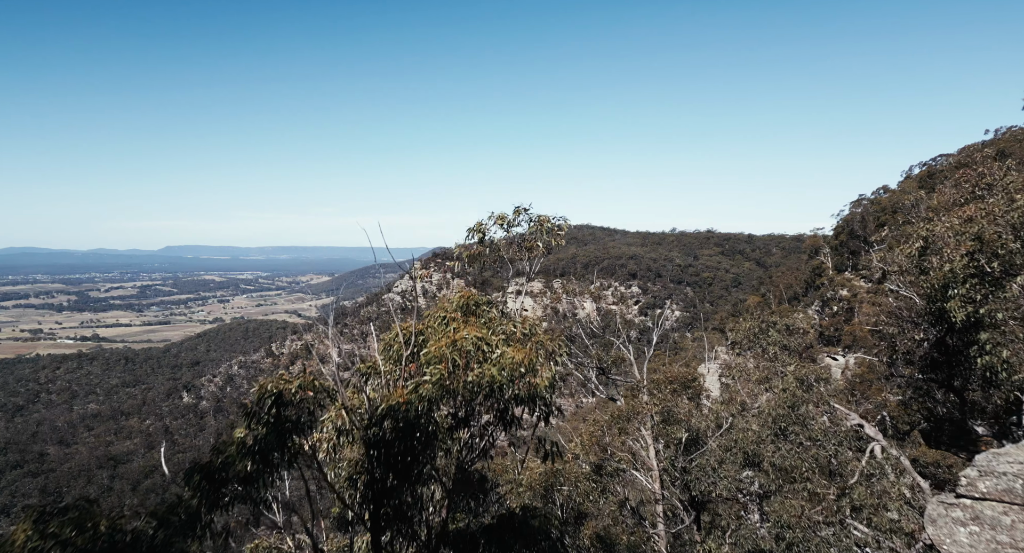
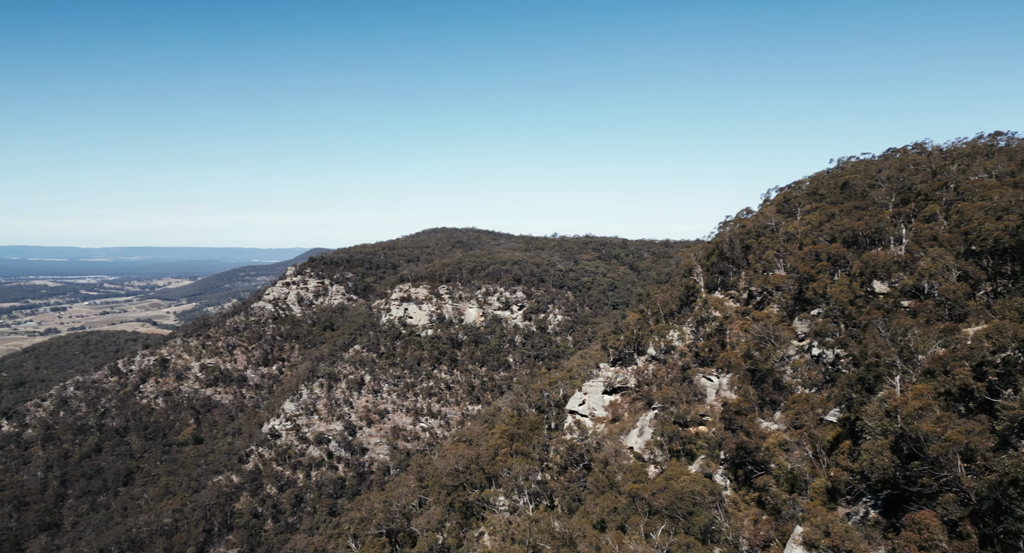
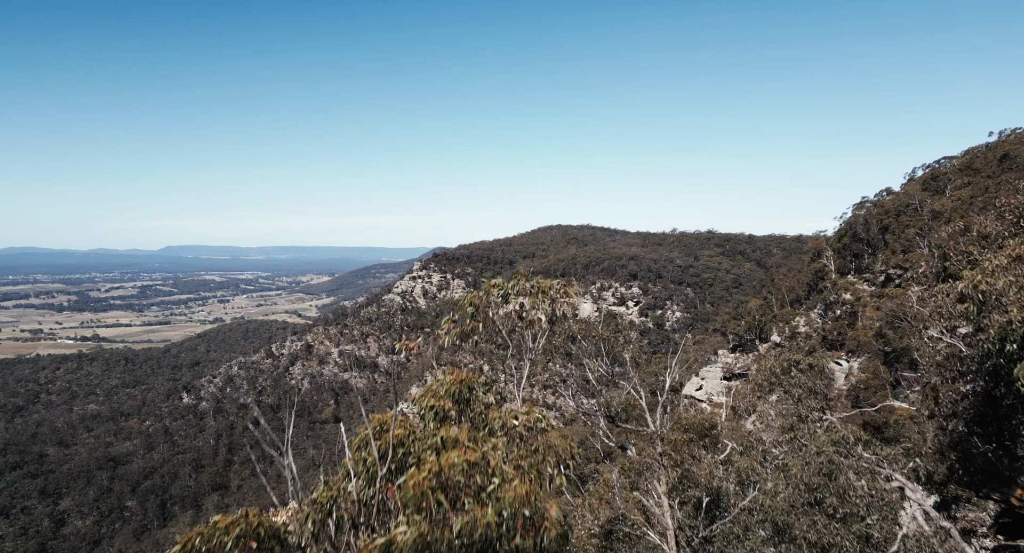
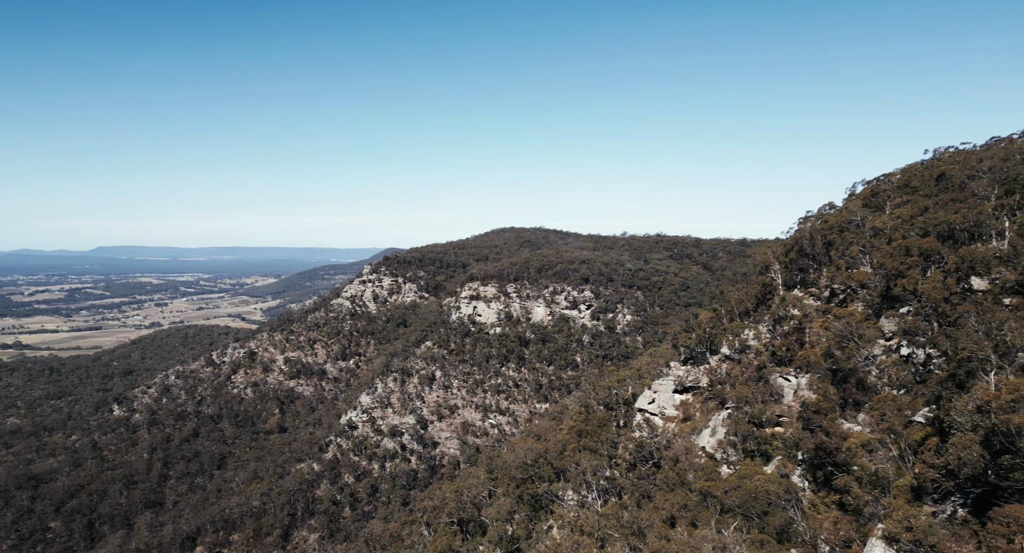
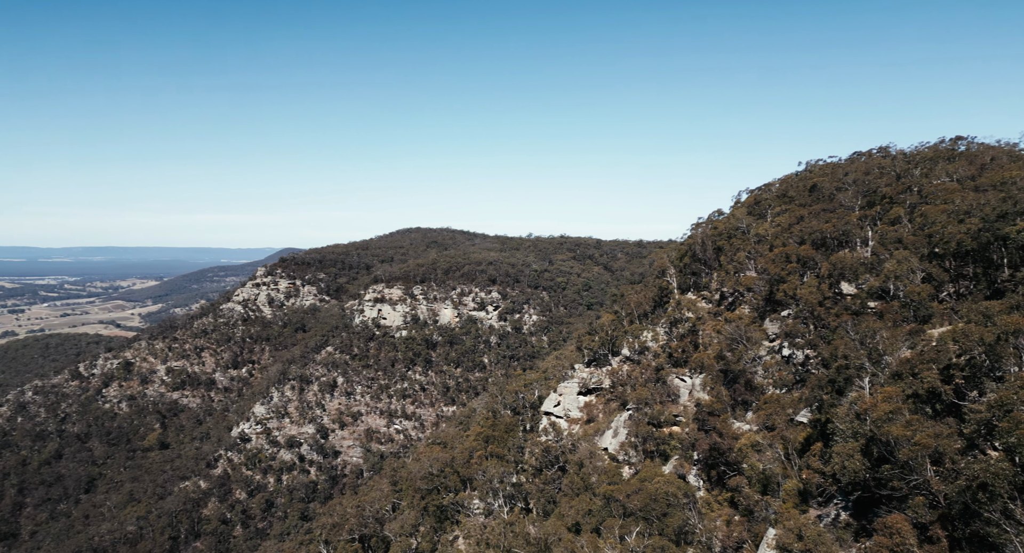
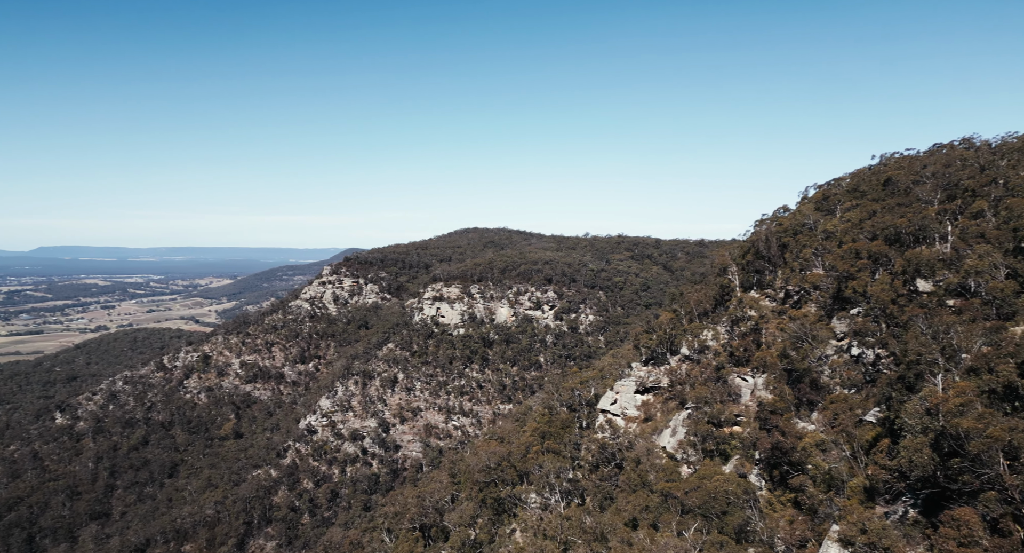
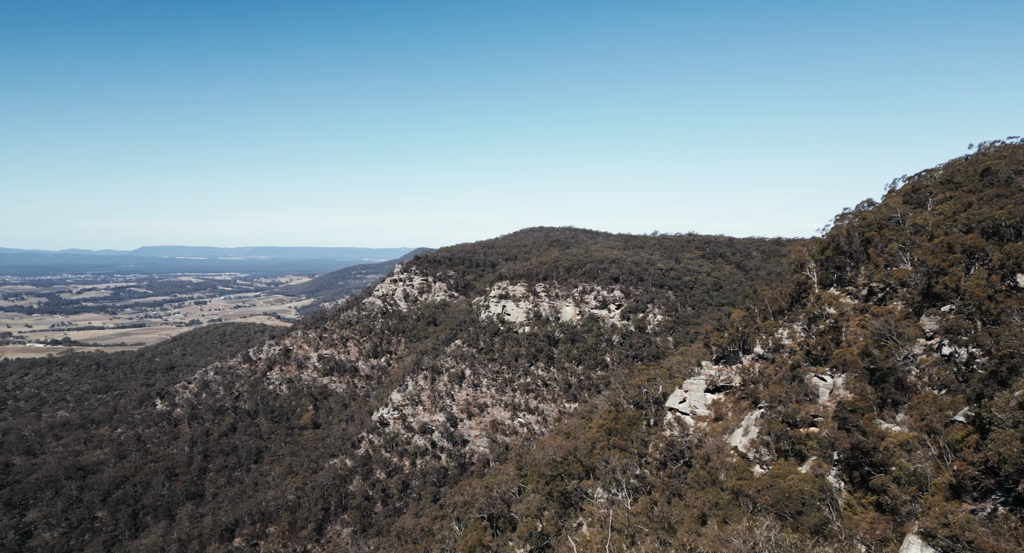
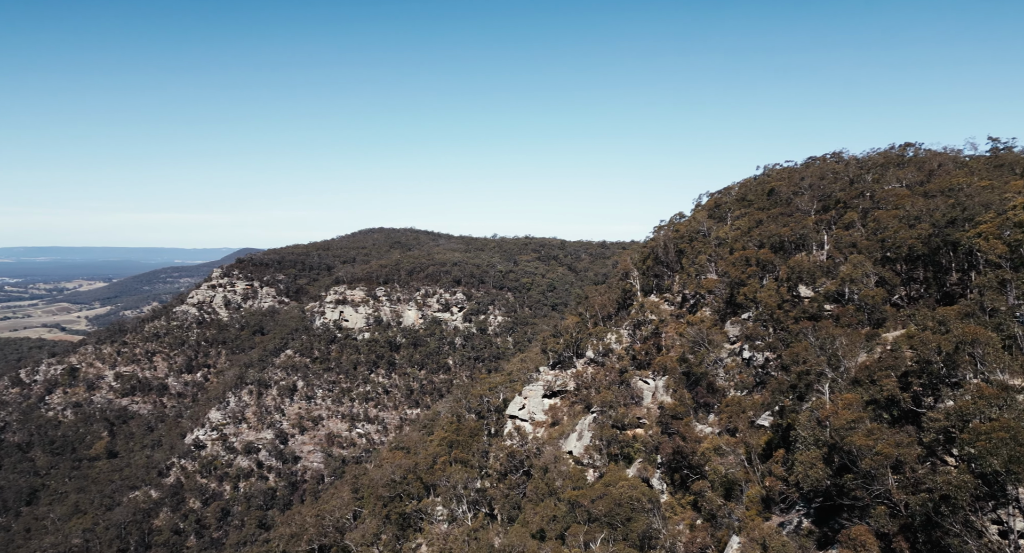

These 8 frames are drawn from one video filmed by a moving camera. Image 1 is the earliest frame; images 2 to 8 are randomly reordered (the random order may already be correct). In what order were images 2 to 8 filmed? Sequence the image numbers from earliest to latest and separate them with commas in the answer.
3, 7, 4, 6, 2, 5, 8
